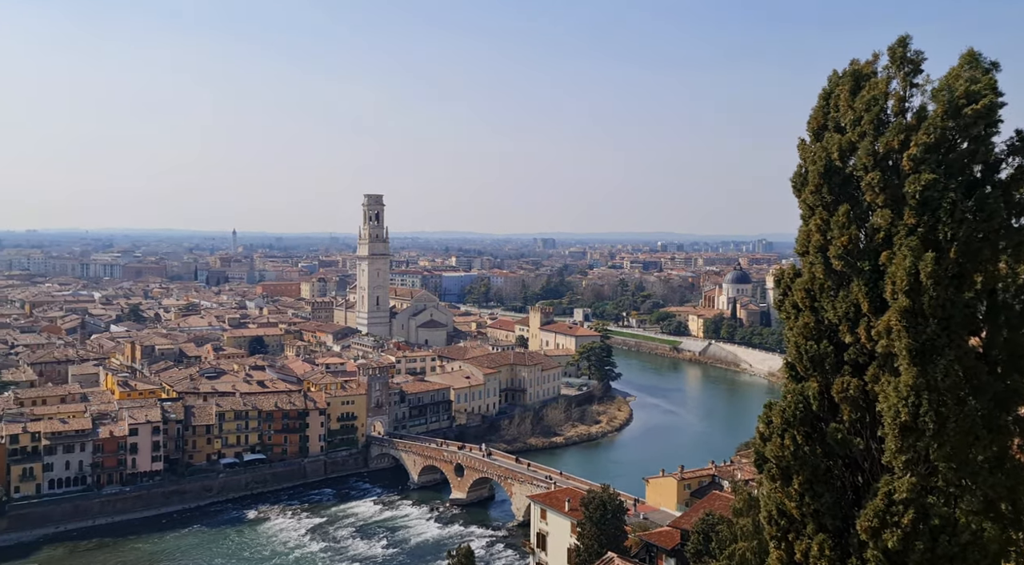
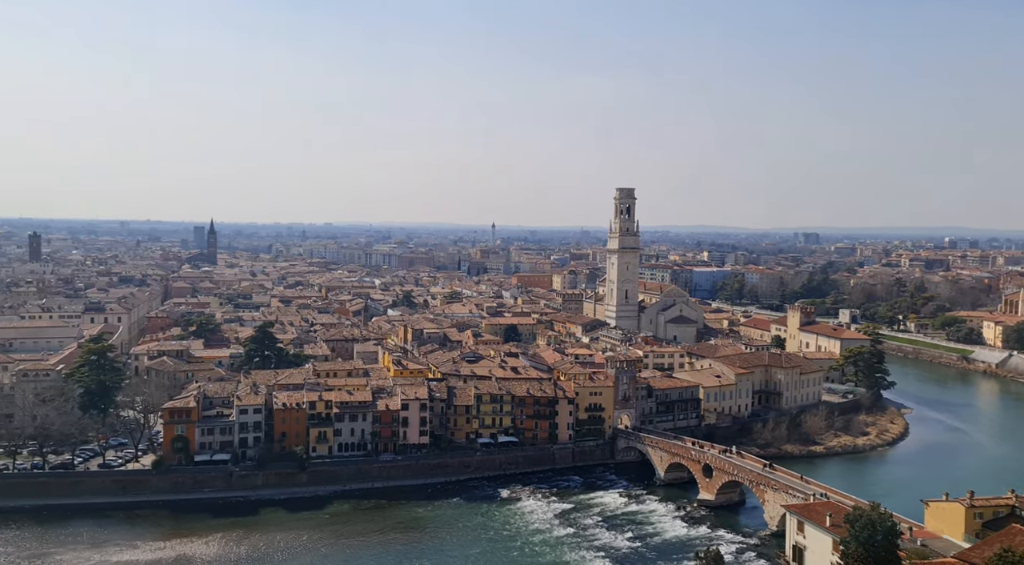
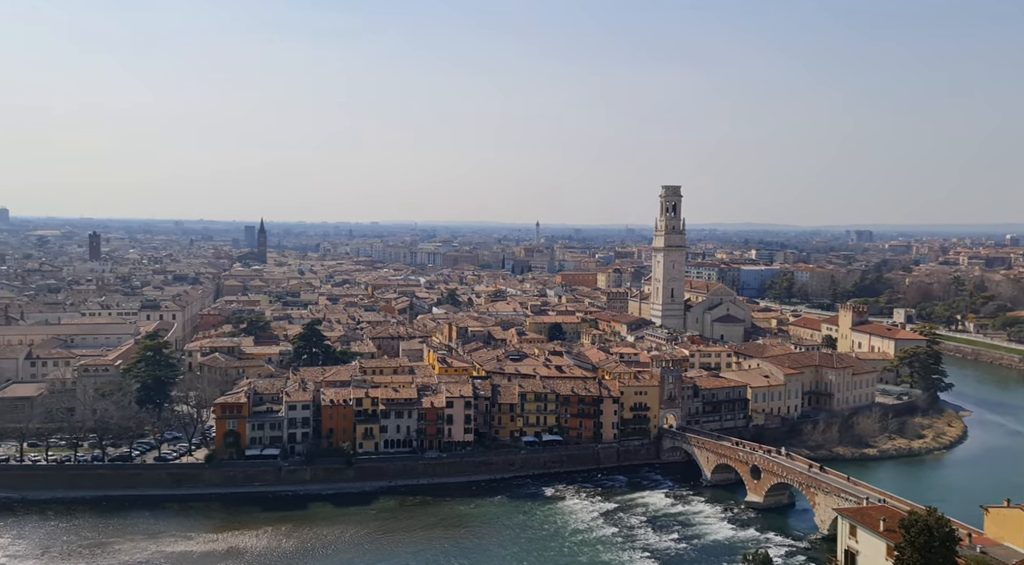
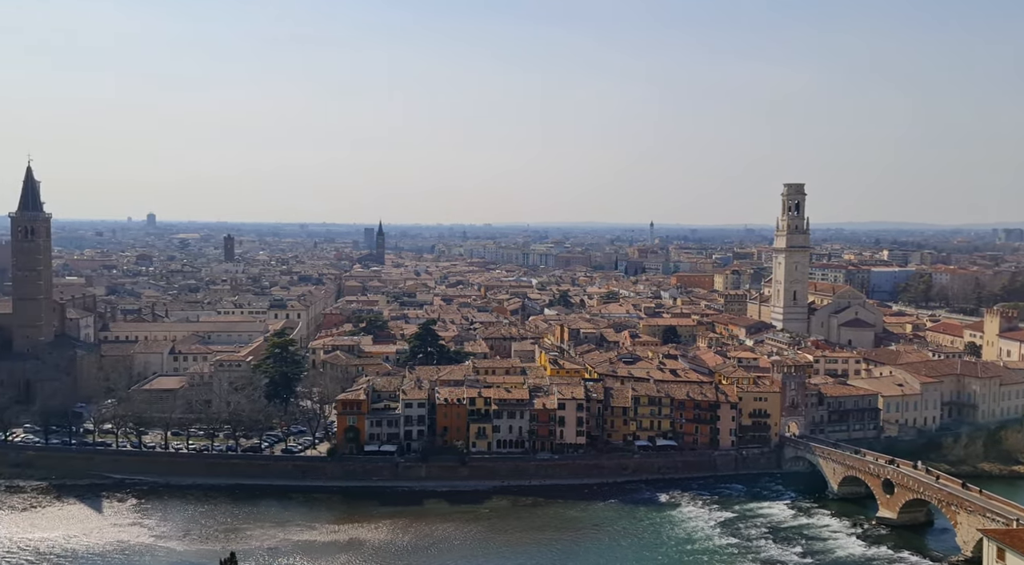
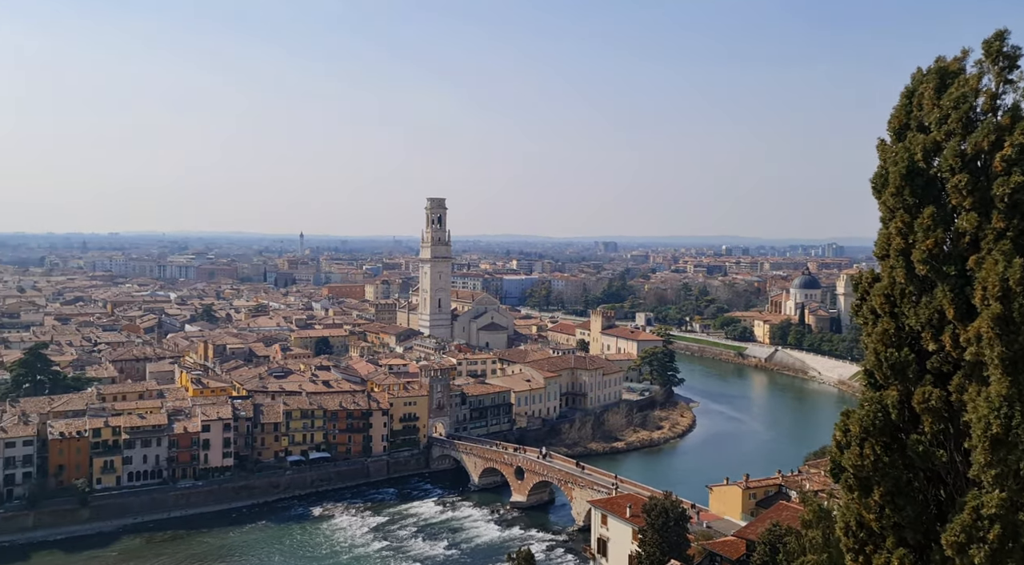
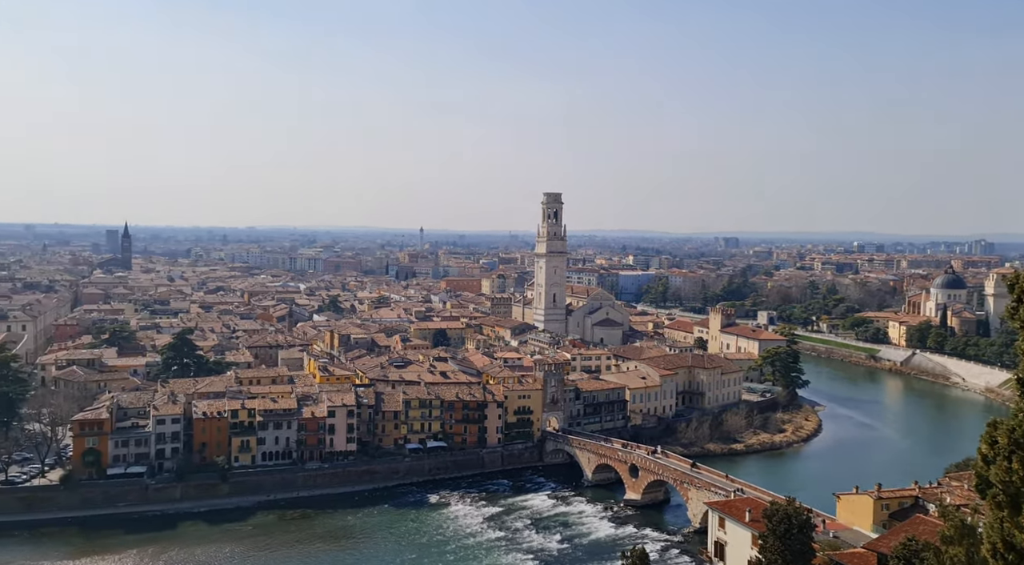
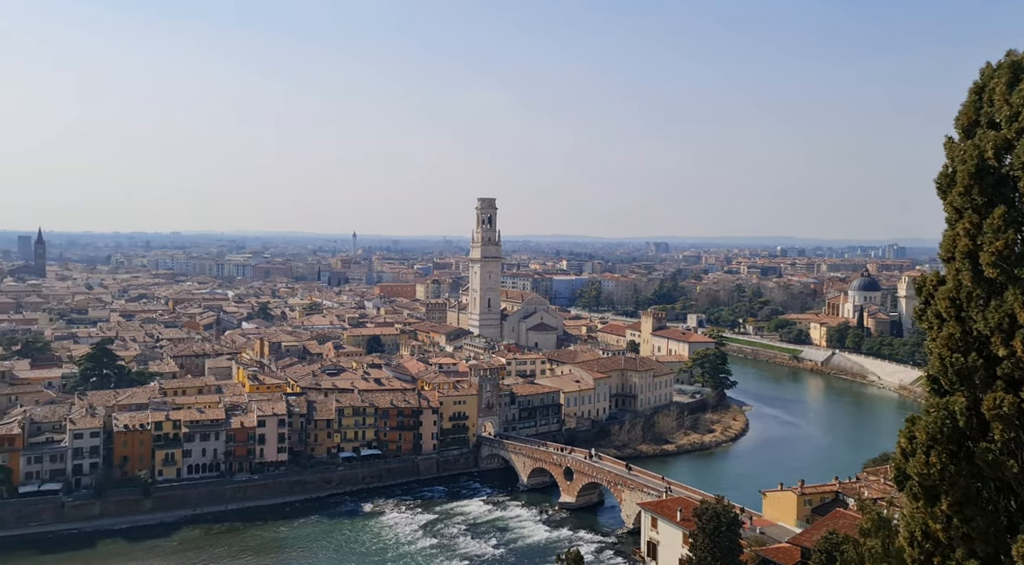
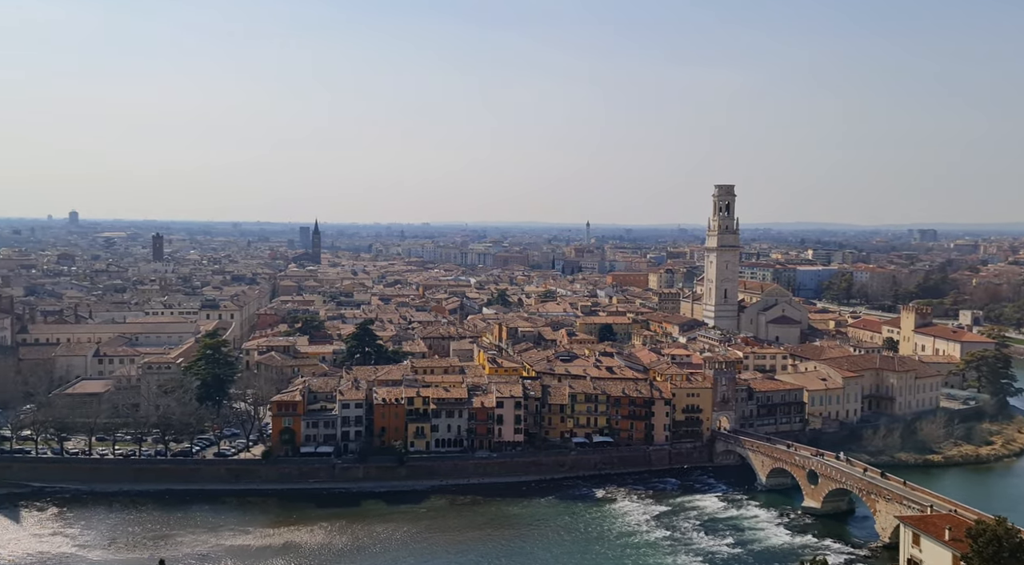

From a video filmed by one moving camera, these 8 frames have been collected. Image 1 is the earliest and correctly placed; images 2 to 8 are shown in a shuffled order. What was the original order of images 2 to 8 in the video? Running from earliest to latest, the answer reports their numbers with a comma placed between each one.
5, 7, 6, 2, 3, 8, 4
